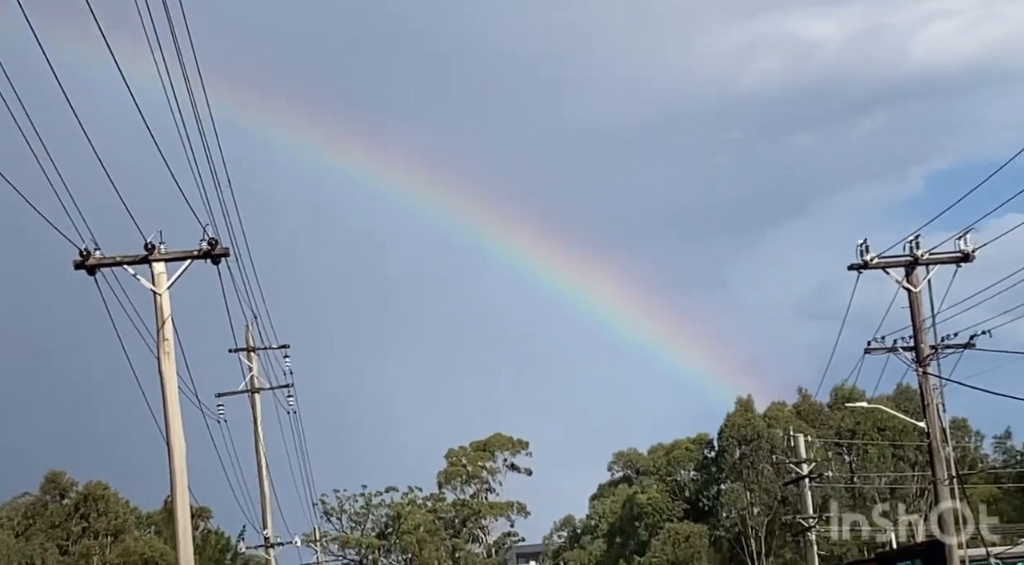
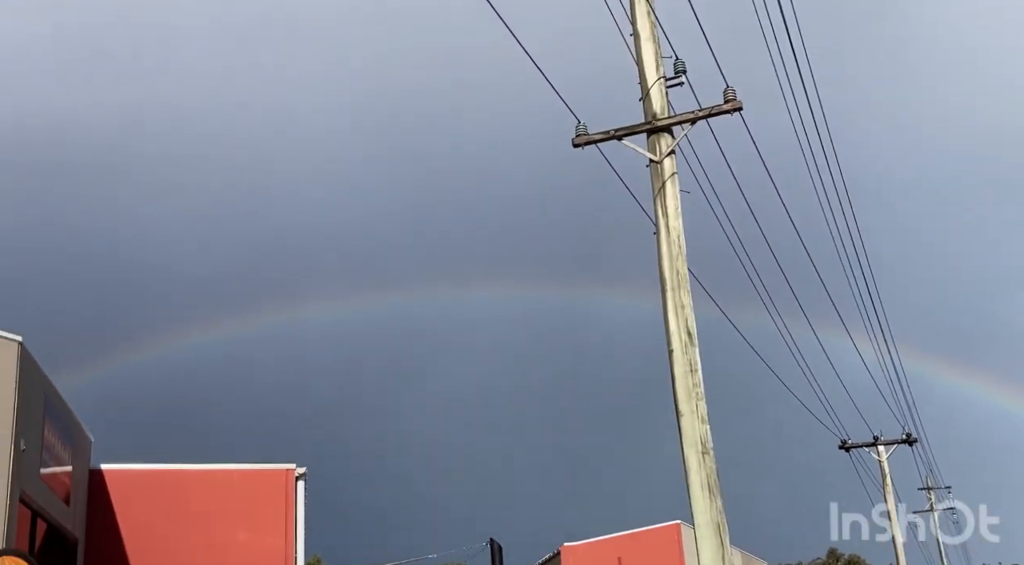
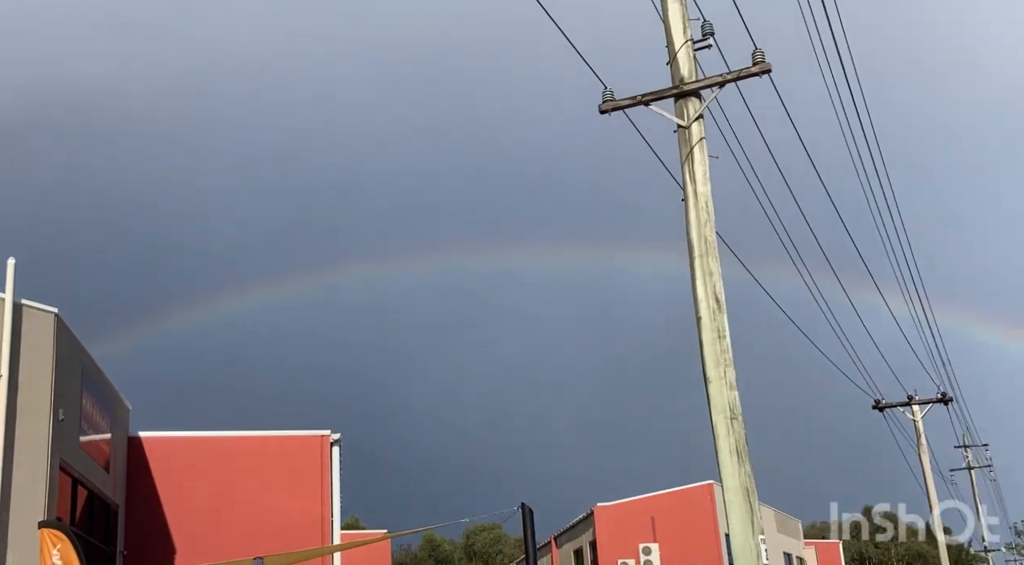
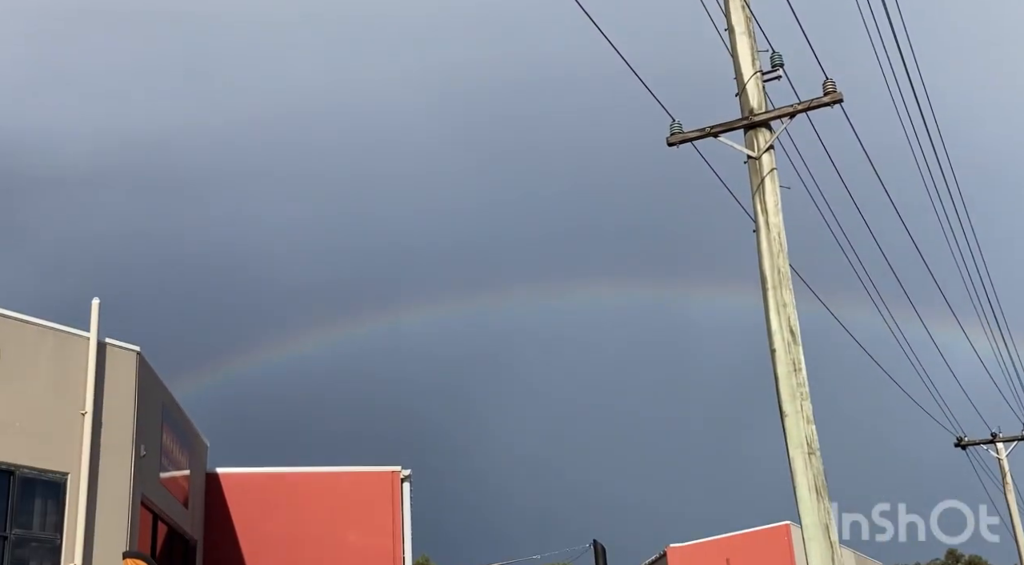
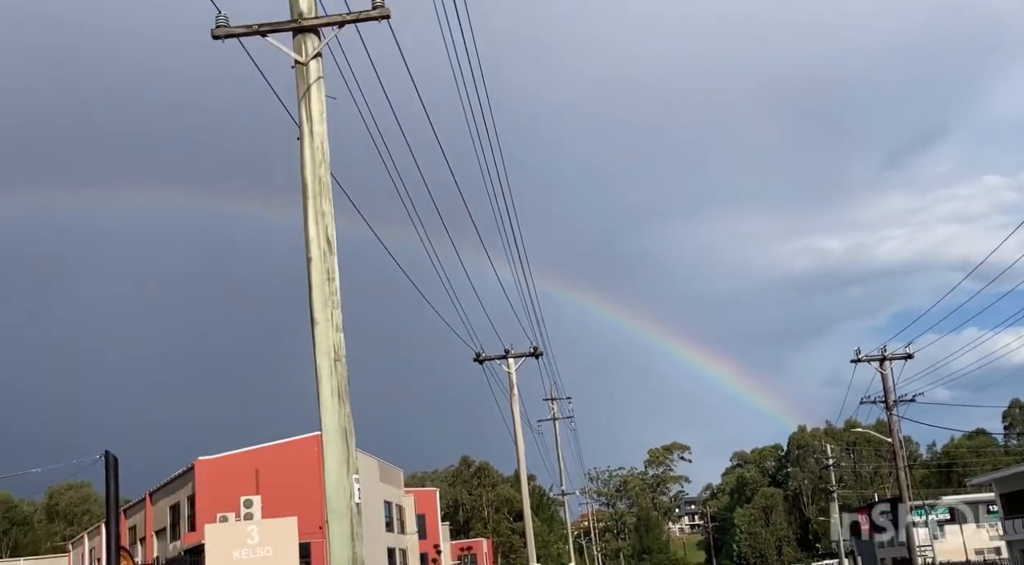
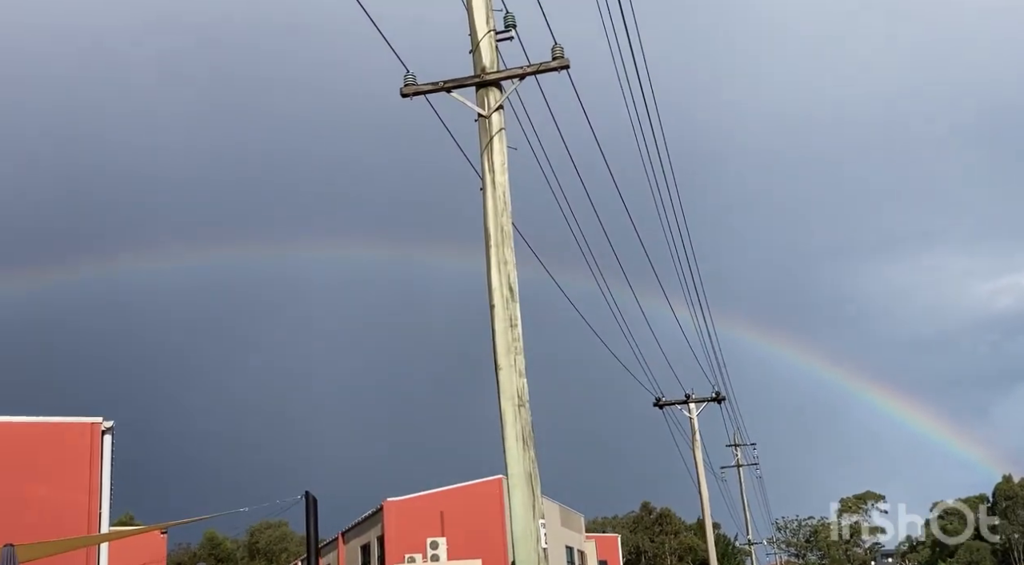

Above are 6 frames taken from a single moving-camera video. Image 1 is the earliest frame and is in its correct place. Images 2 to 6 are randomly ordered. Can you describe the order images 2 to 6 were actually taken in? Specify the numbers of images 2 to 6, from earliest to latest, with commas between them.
5, 6, 2, 4, 3
